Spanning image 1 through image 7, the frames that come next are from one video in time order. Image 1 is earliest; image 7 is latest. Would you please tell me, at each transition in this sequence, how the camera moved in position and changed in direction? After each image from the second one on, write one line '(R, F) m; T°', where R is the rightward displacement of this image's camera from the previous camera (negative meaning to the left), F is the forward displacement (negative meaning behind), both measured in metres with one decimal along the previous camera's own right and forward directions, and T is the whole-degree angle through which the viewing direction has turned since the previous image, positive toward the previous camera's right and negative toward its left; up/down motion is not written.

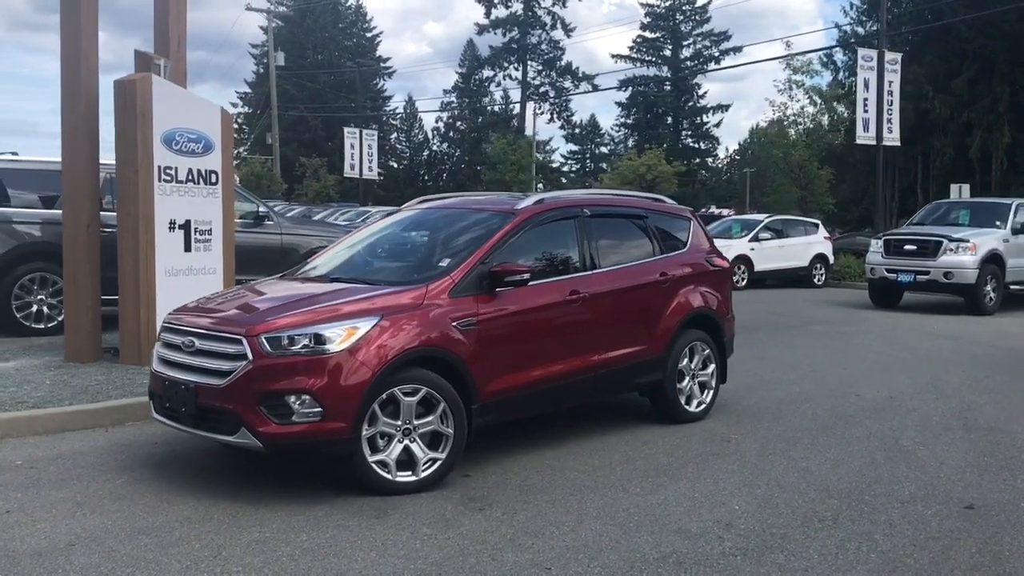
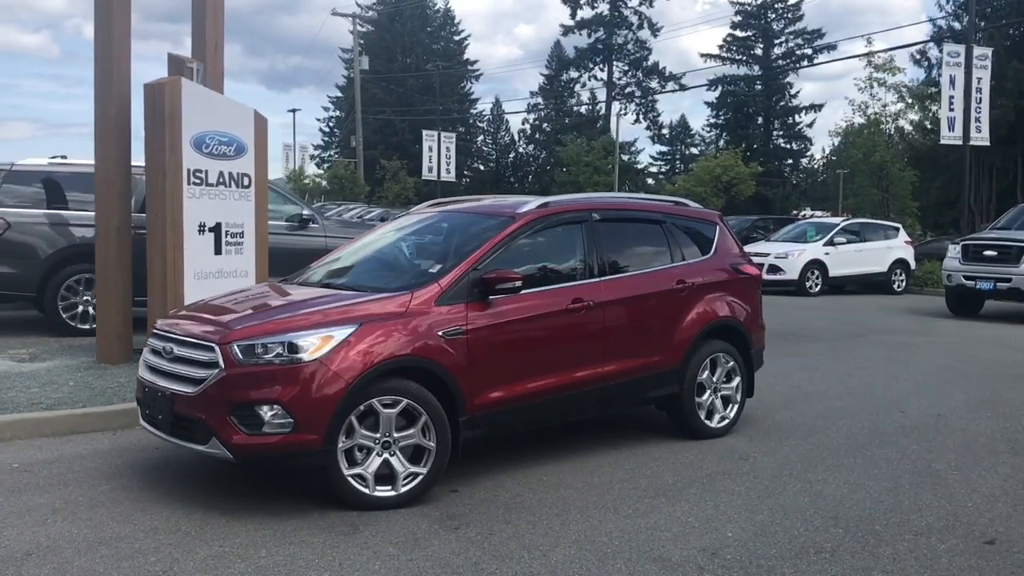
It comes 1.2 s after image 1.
(+0.6, +0.3) m; -5°
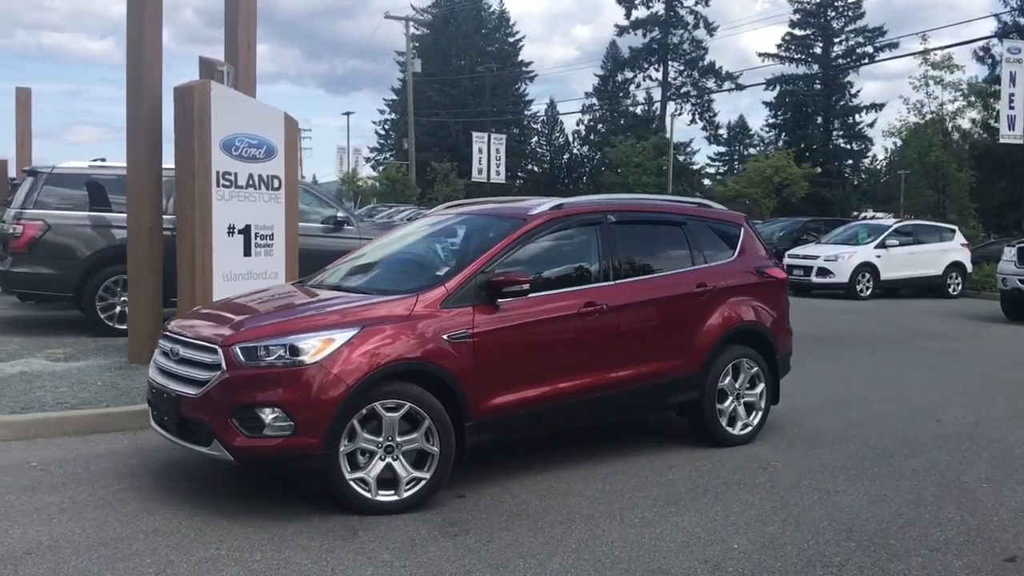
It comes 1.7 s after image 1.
(+0.3, +0.1) m; -3°
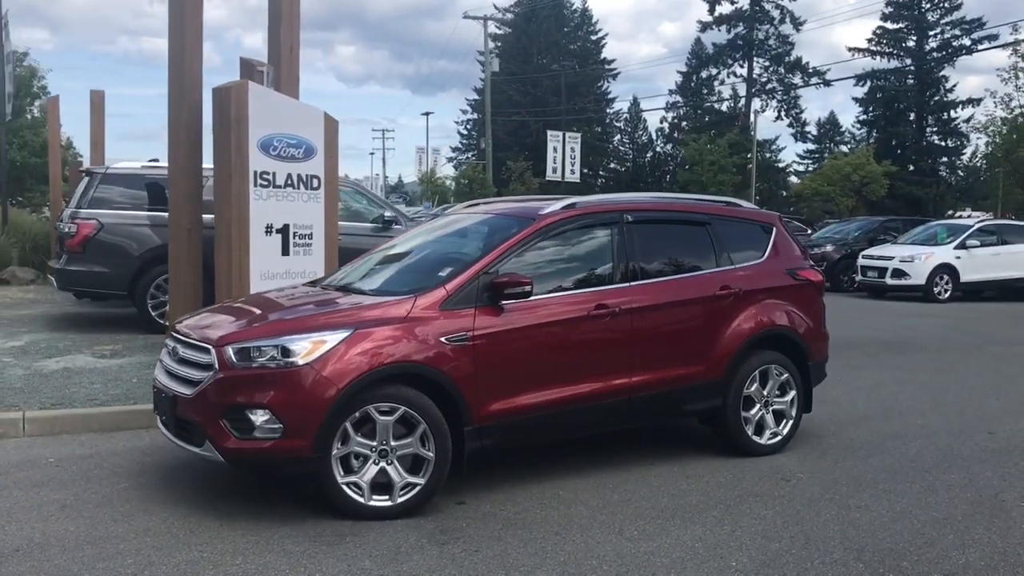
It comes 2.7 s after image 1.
(+0.5, +0.2) m; -5°
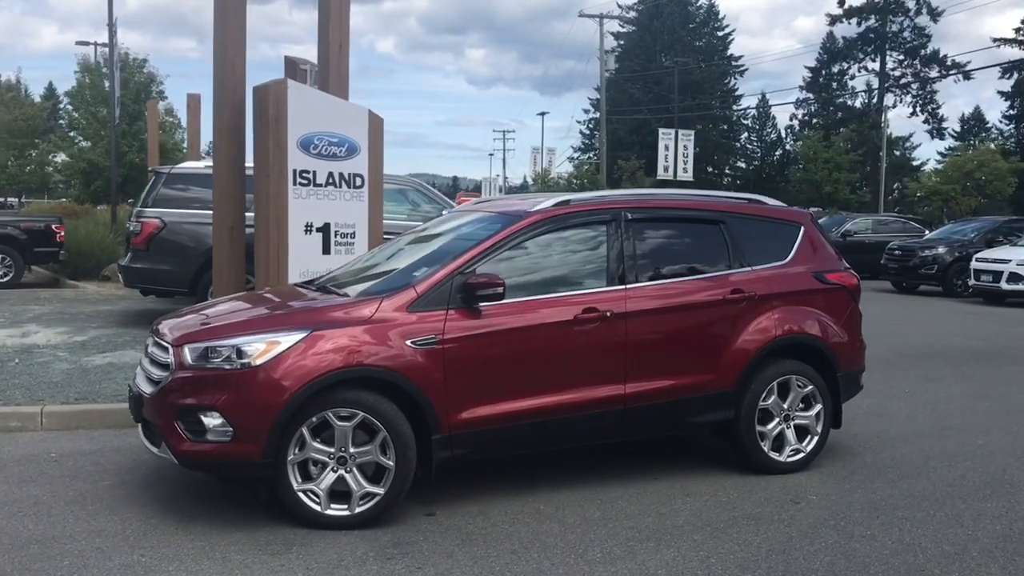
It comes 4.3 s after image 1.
(+0.9, +0.4) m; -7°
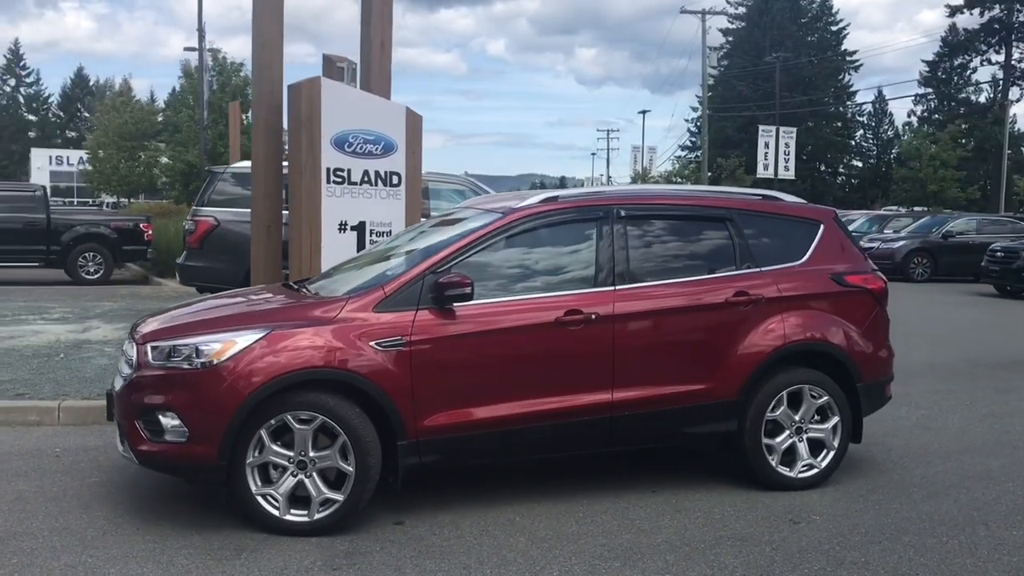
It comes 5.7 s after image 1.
(+0.7, +0.3) m; -6°
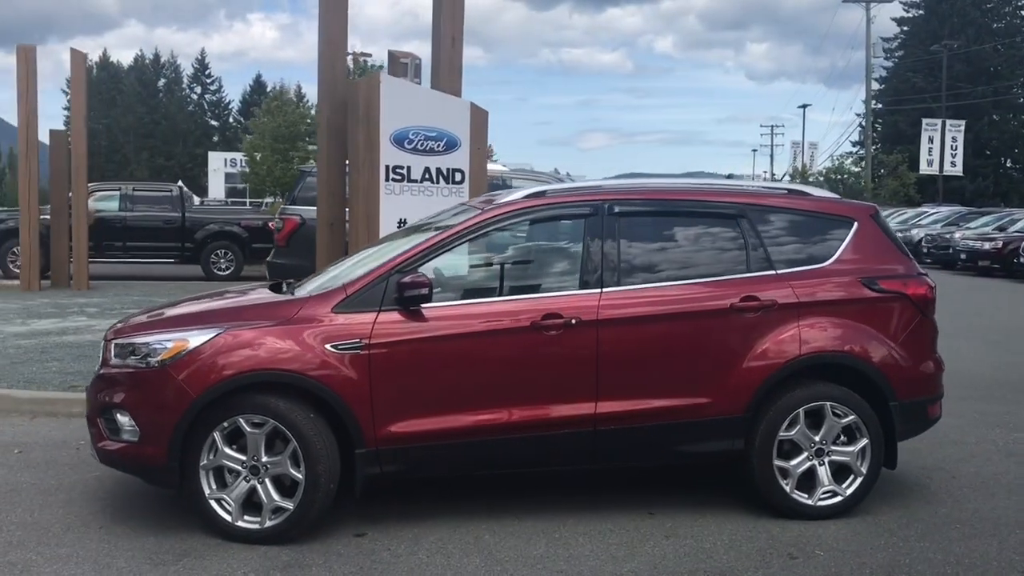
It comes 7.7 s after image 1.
(+1.0, +0.5) m; -10°
